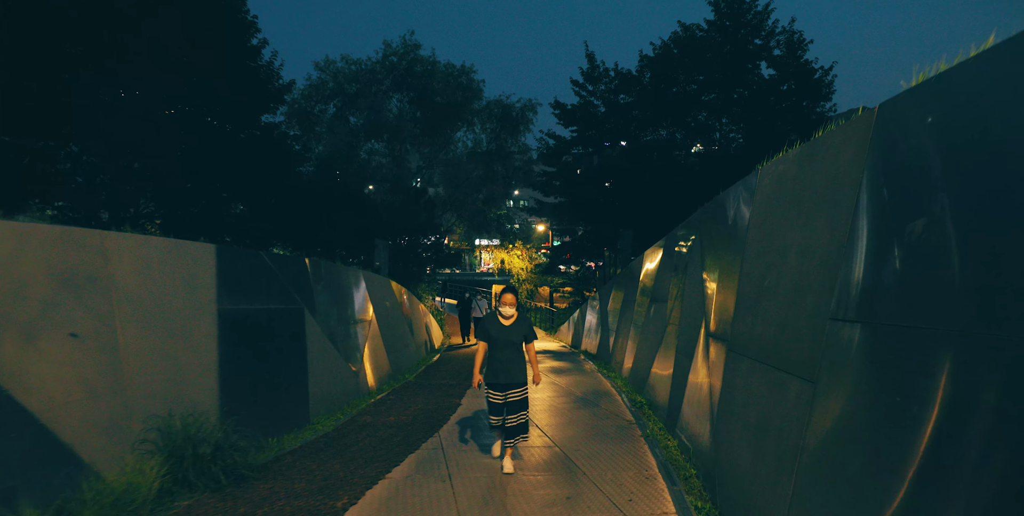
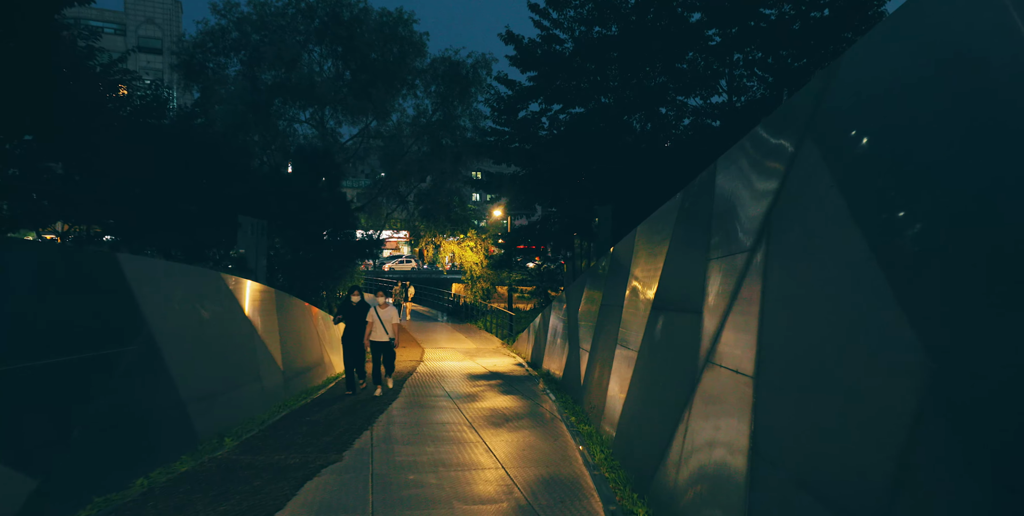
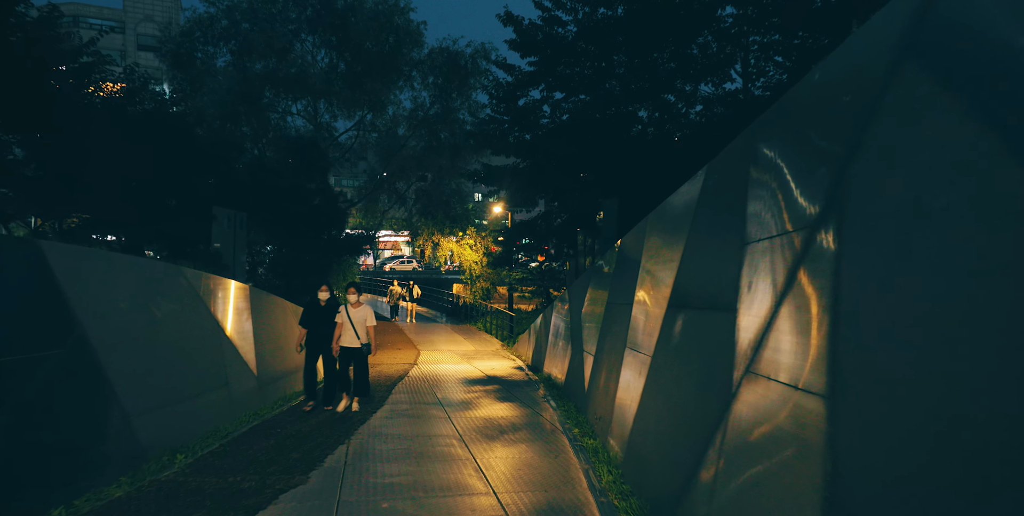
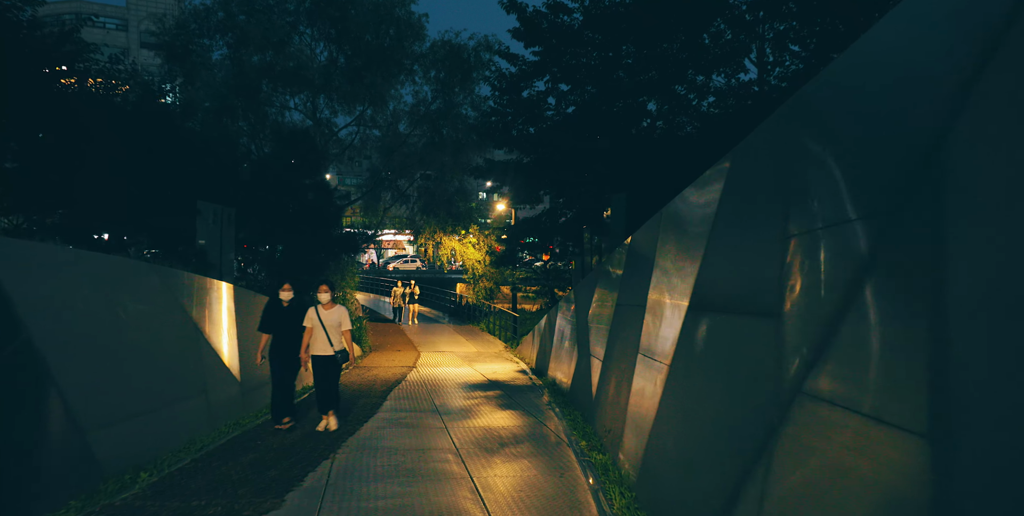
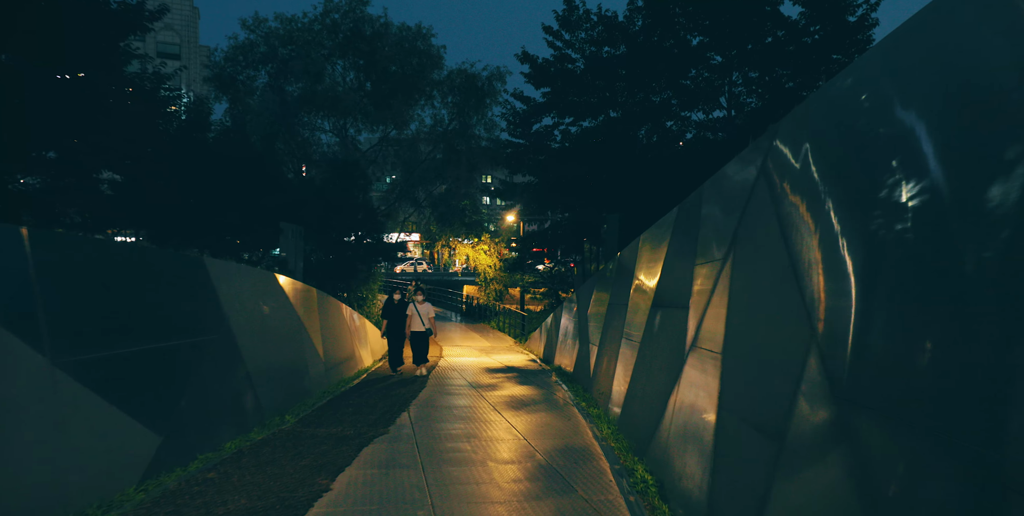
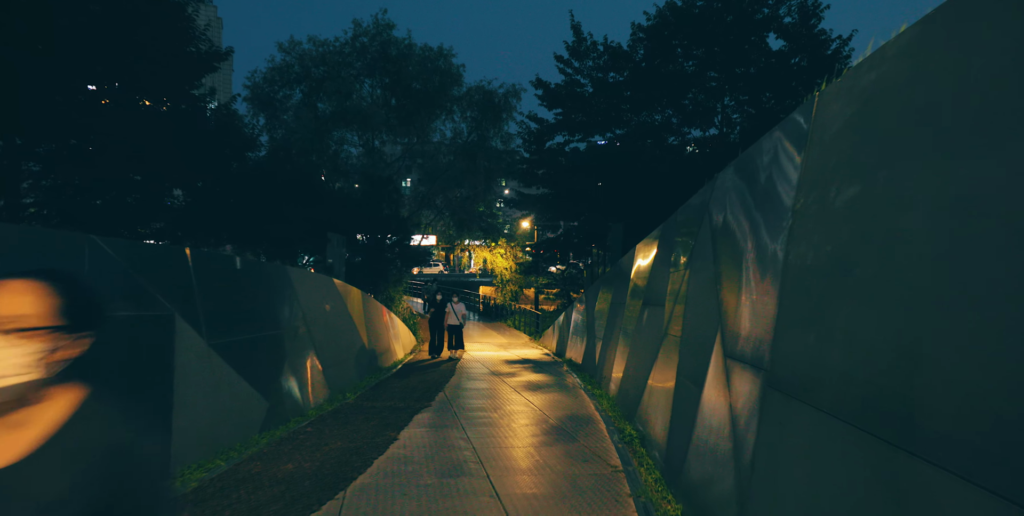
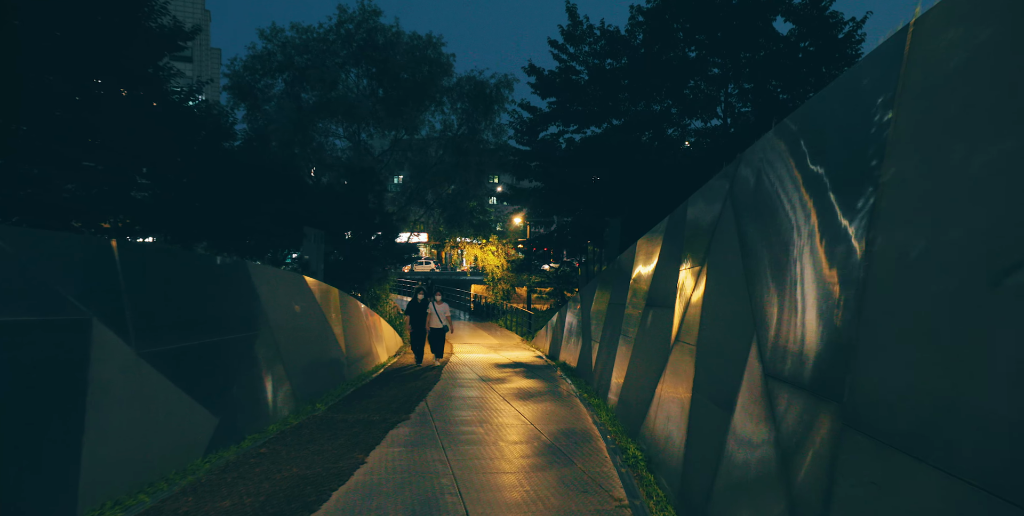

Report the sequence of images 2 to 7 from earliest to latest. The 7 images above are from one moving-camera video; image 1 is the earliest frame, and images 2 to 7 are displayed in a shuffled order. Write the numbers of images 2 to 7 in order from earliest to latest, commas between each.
6, 7, 5, 2, 3, 4
